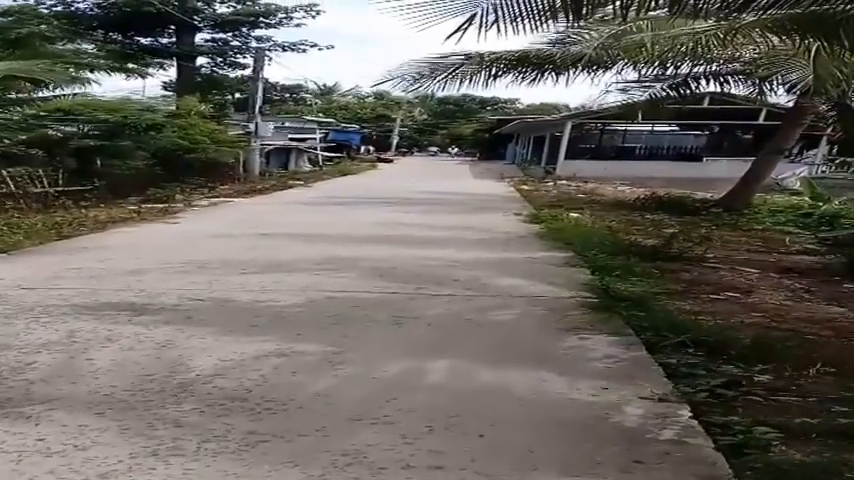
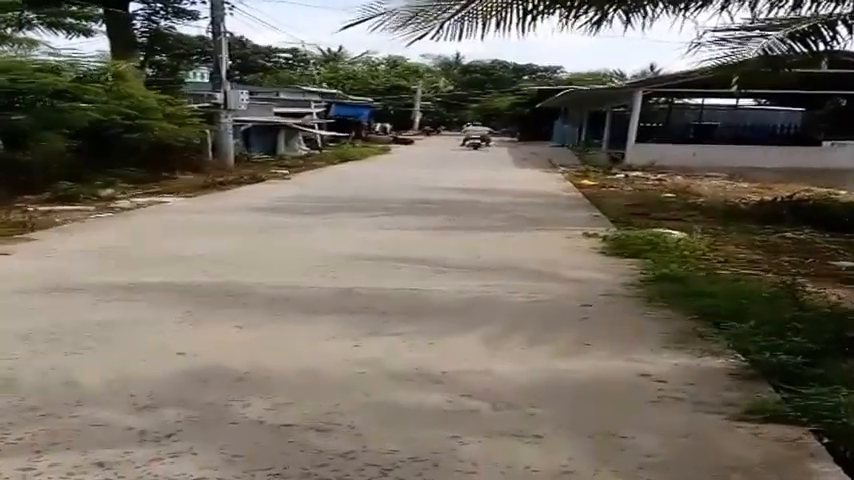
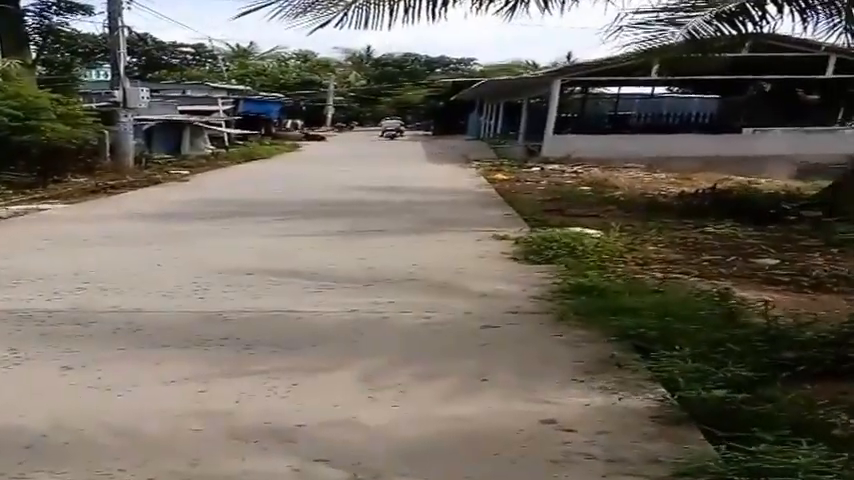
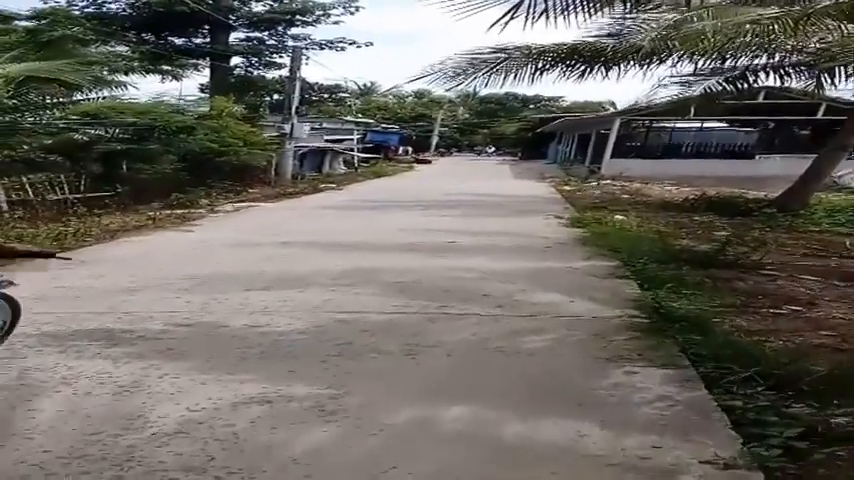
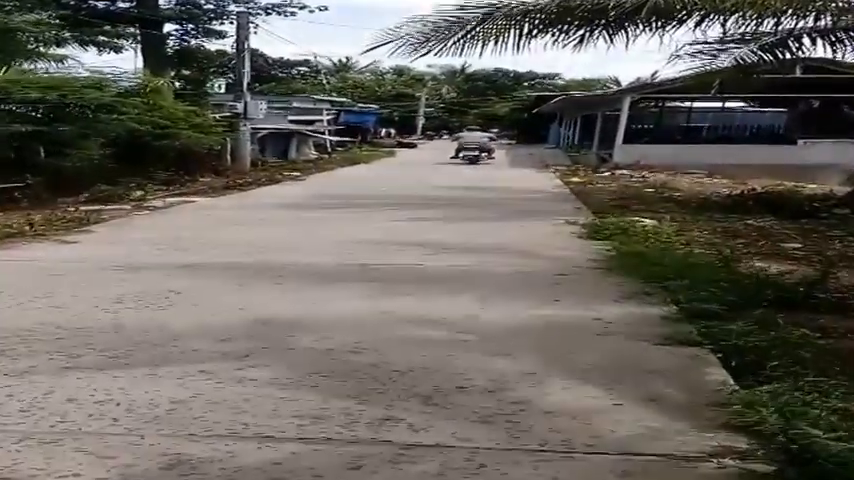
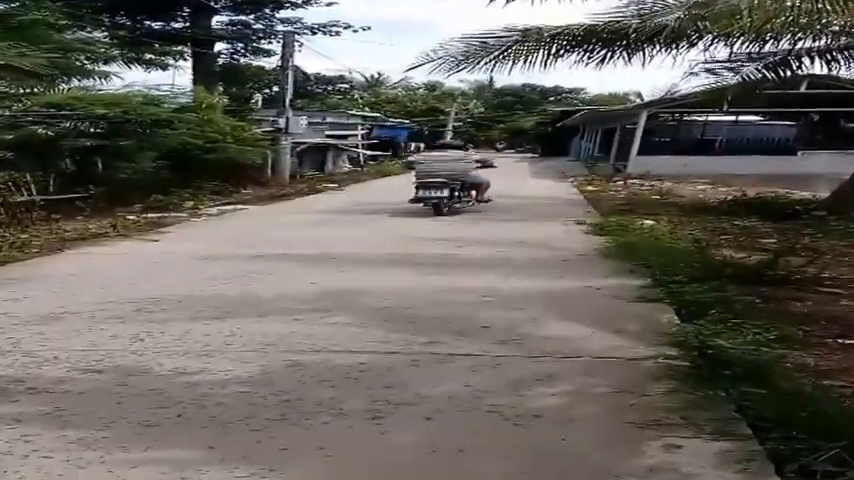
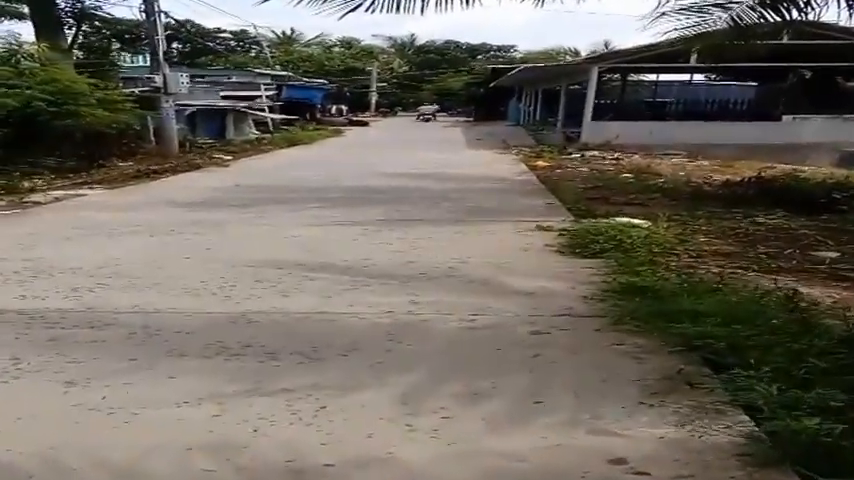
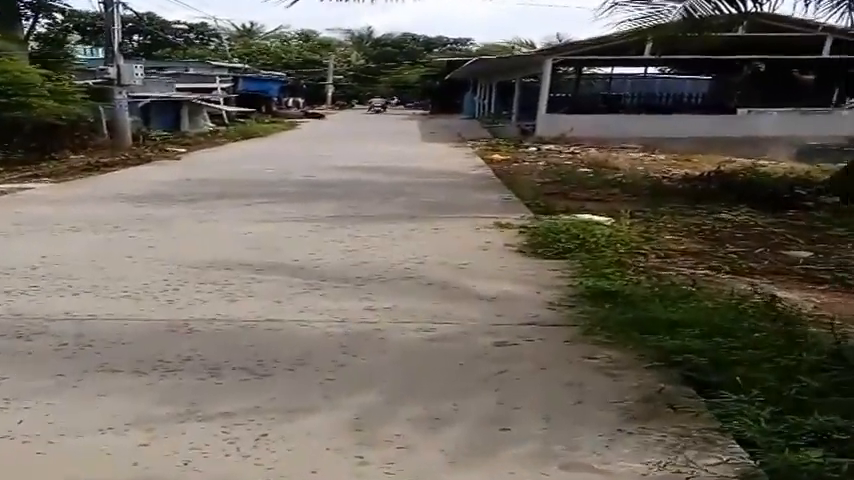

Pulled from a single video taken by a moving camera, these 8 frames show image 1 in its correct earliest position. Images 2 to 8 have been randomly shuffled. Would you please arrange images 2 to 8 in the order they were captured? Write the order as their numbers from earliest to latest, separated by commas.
4, 6, 5, 2, 3, 7, 8
